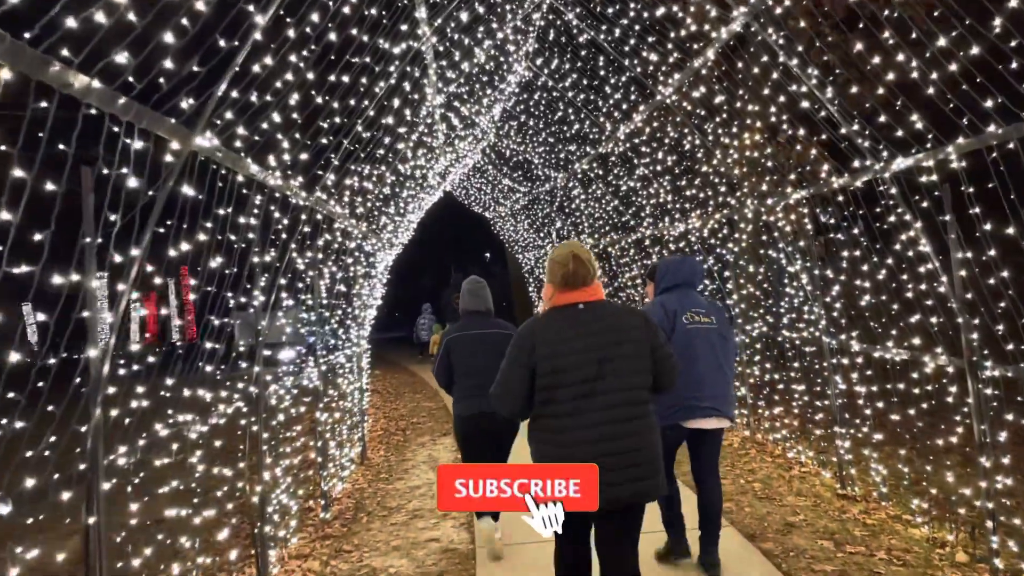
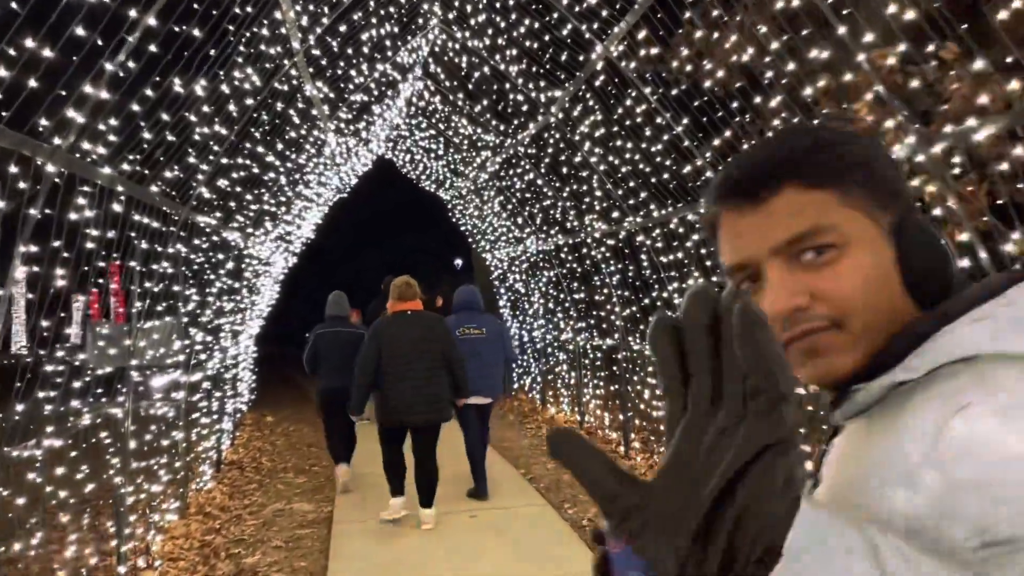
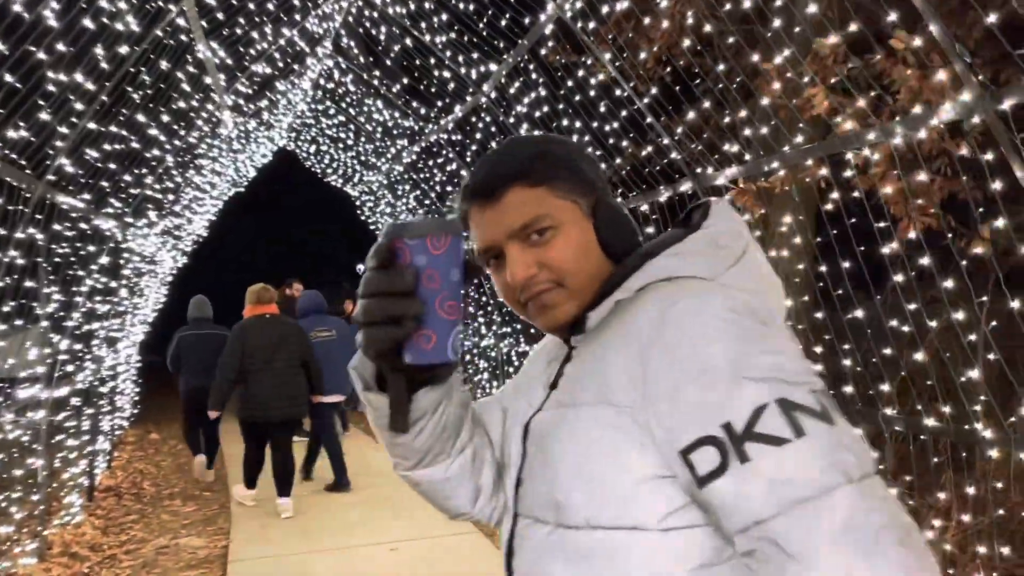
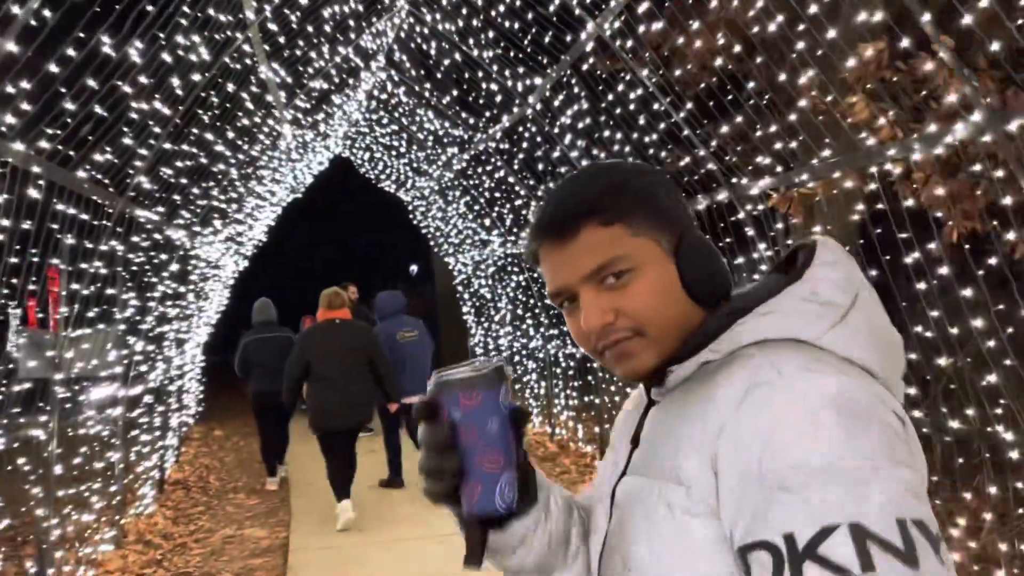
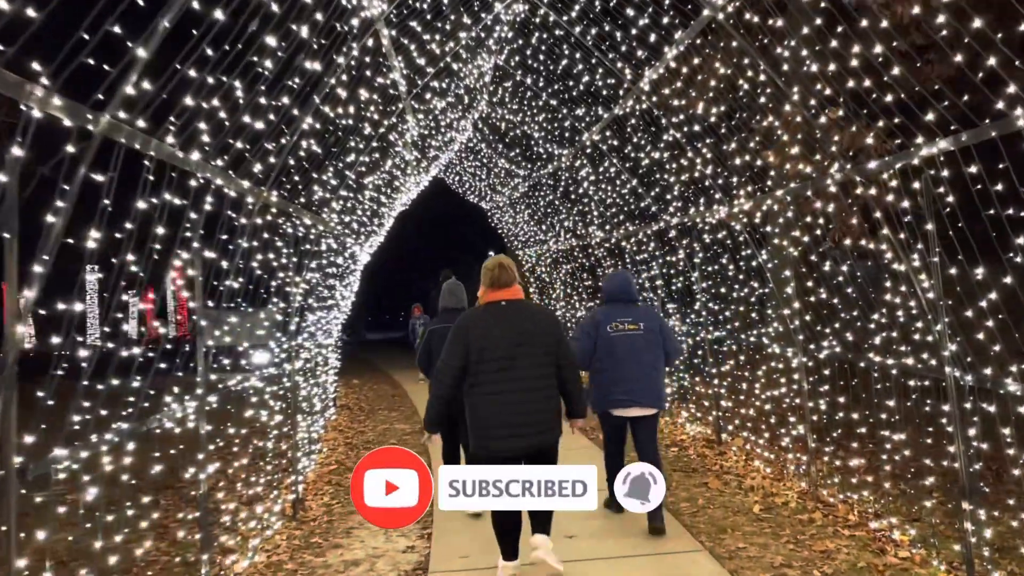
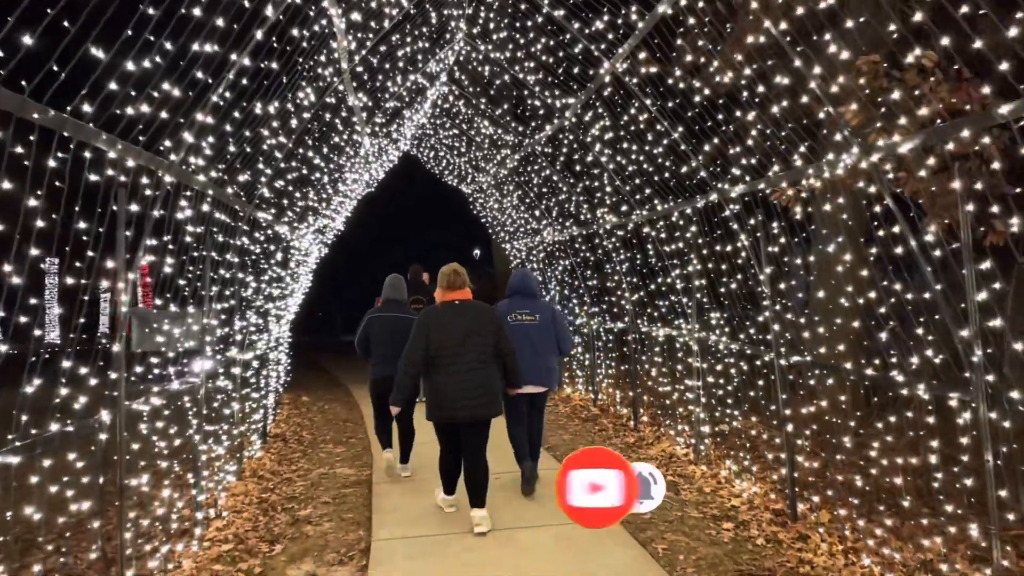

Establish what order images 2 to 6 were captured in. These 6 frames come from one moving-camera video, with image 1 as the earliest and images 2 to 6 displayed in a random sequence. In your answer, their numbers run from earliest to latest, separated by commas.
5, 6, 2, 4, 3
